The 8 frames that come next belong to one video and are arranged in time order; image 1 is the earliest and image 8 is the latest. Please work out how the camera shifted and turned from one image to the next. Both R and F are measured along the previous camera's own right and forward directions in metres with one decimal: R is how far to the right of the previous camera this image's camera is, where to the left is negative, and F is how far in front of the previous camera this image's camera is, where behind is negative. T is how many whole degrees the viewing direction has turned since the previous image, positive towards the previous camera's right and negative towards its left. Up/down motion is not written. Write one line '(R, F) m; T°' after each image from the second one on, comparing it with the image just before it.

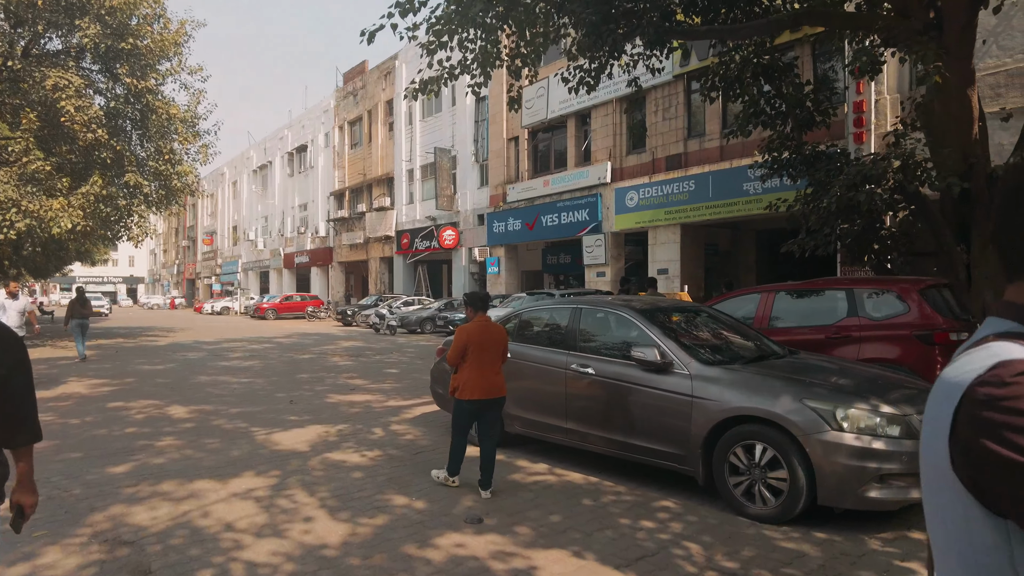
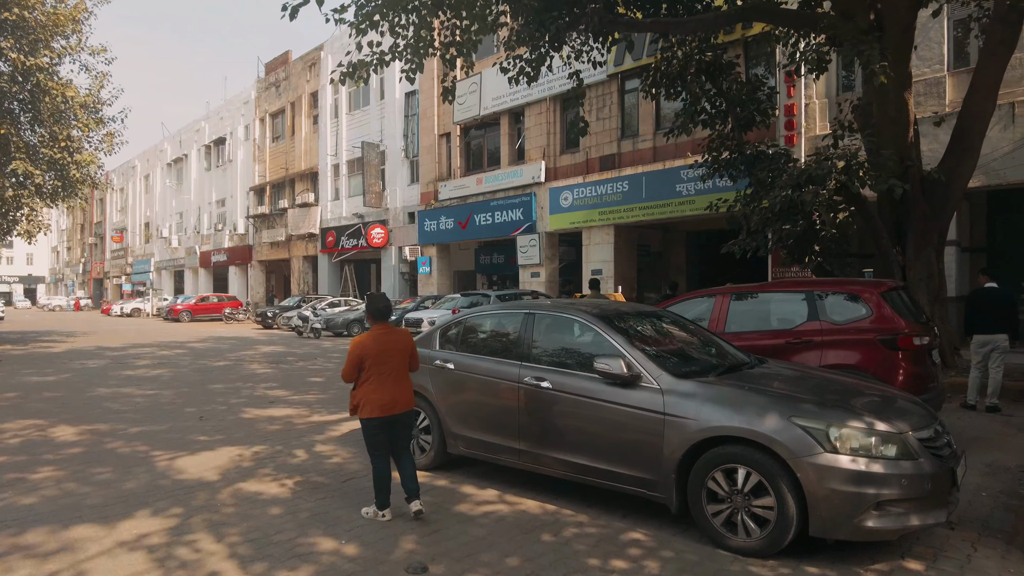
(-0.1, +0.6) m; +6°
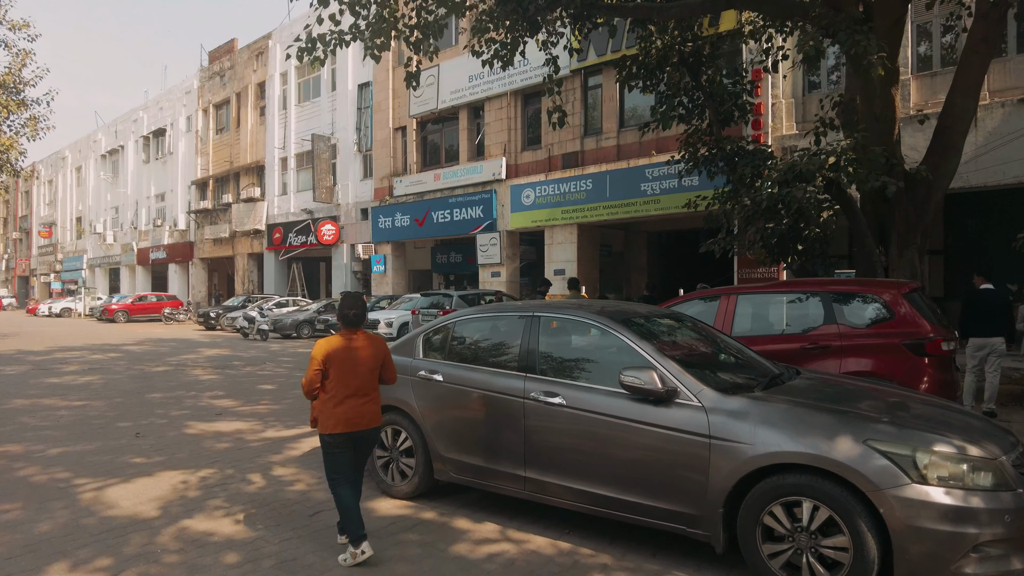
(-0.3, +0.7) m; +4°
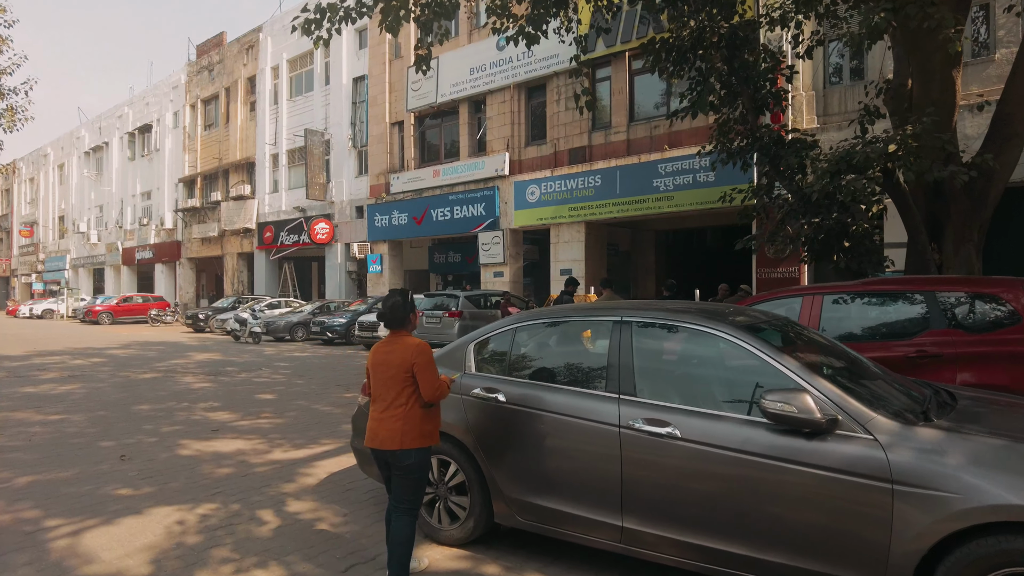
(-0.5, +0.8) m; +1°
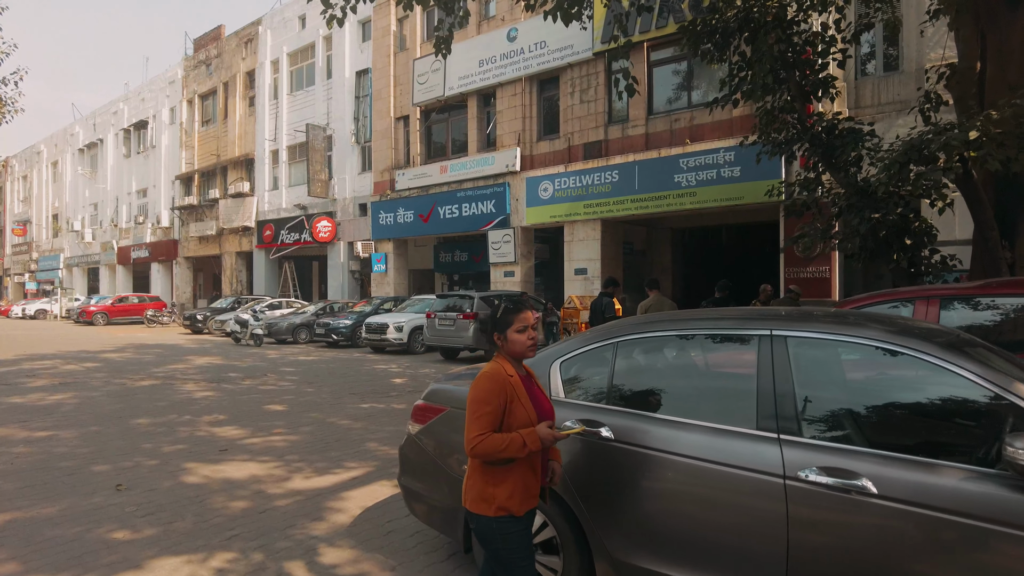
(-0.5, +0.8) m; 0°
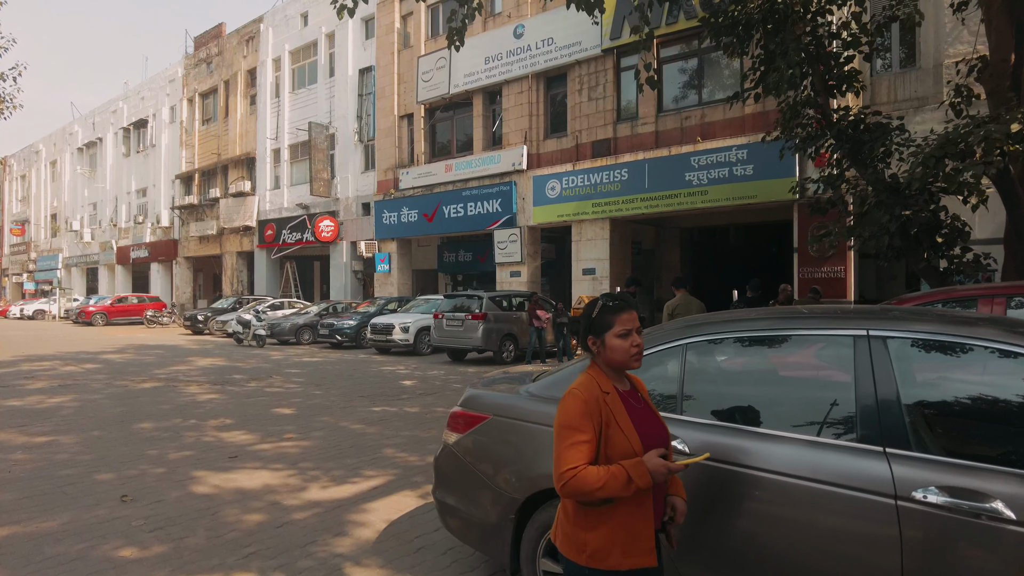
(-0.2, +0.3) m; 0°
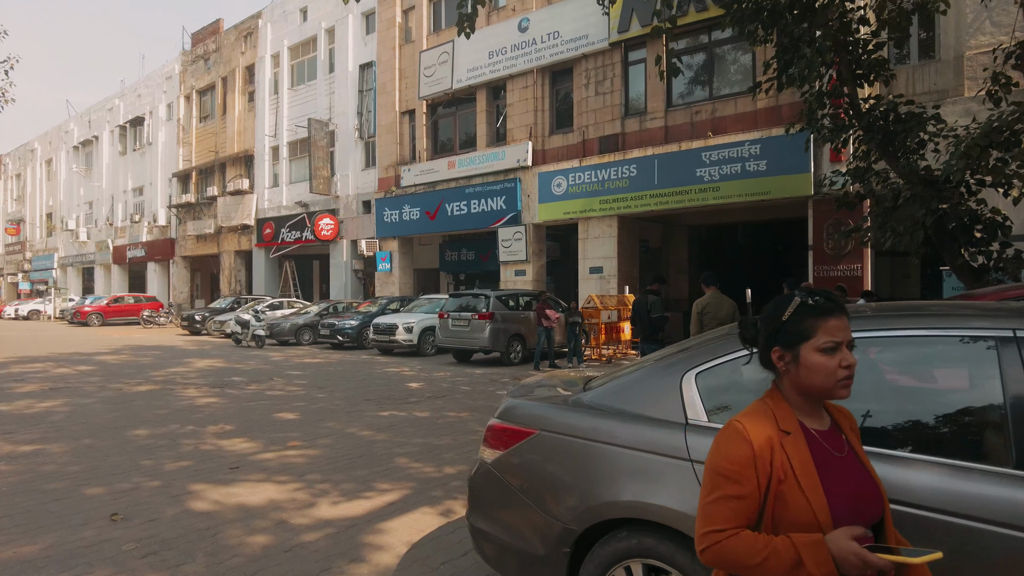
(-0.2, +0.4) m; 0°
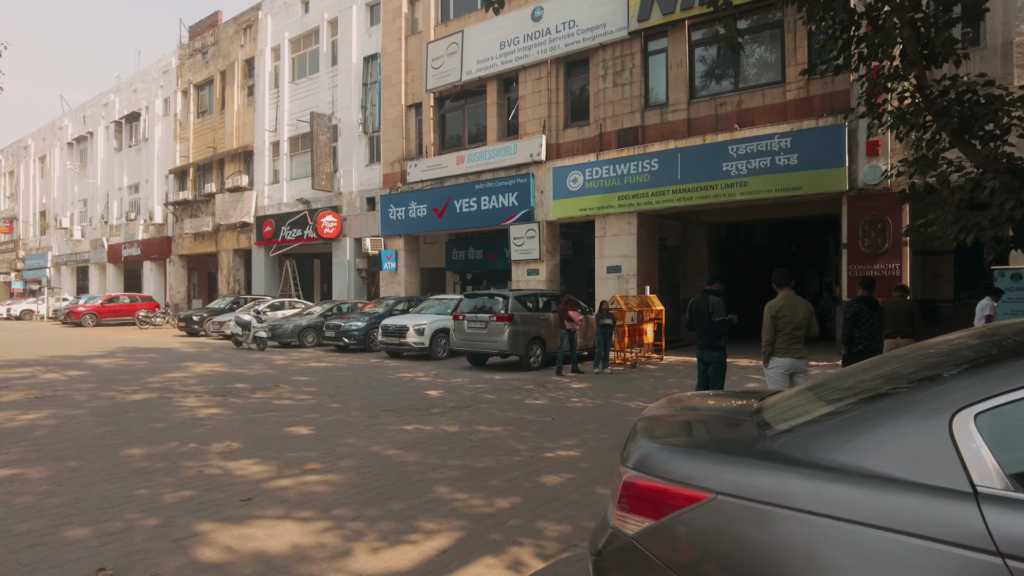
(-0.4, +0.8) m; 0°
